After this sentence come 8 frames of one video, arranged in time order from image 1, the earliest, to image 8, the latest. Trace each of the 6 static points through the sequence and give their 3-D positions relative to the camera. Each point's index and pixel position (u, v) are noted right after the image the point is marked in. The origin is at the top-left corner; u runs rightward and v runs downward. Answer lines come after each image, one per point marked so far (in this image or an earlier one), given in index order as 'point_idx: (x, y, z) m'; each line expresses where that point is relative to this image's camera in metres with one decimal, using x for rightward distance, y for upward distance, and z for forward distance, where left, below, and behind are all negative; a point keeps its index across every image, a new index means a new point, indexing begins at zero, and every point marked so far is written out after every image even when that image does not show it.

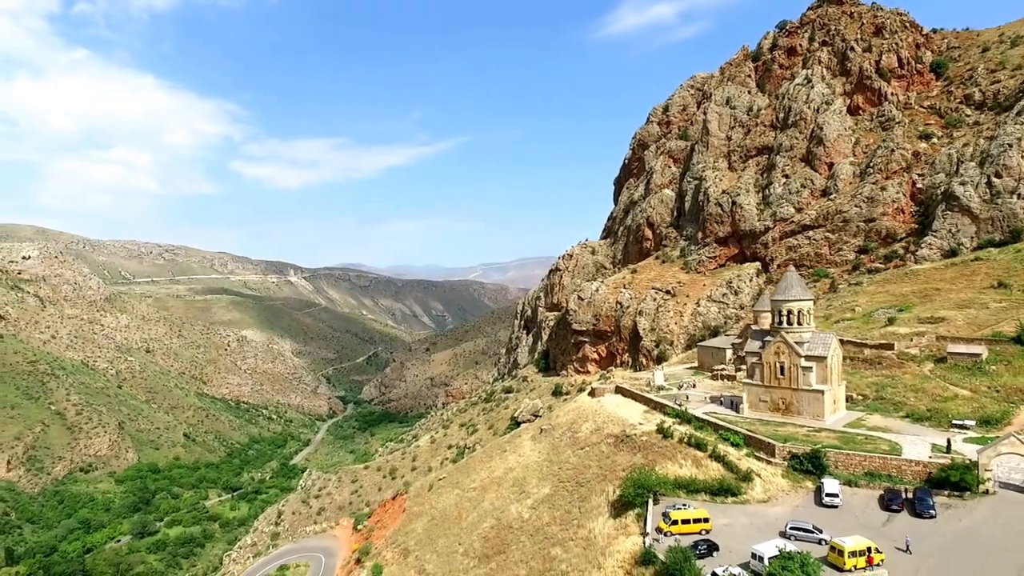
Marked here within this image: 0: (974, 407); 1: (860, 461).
0: (+13.3, -3.4, +17.9) m
1: (+8.4, -4.2, +15.0) m
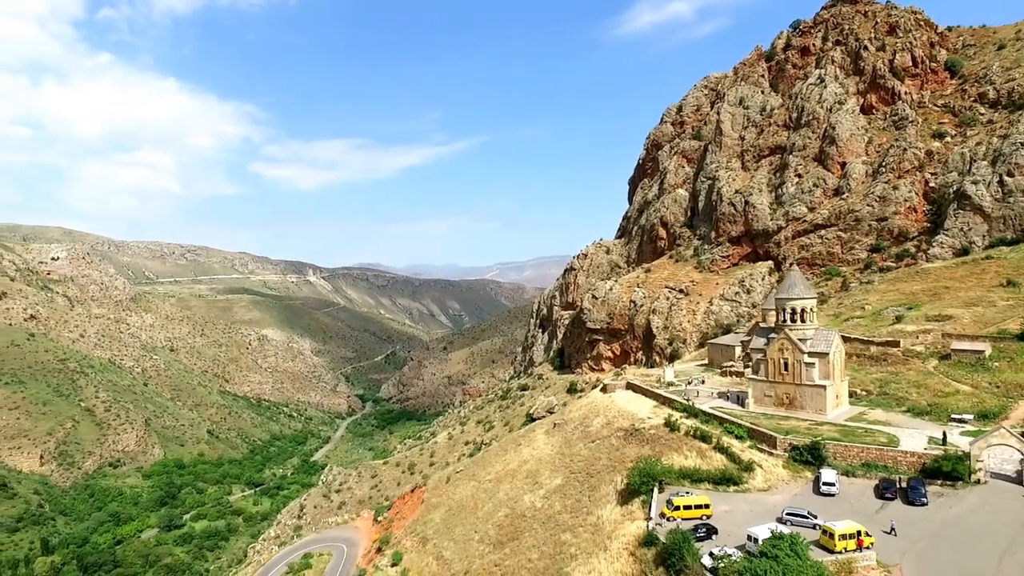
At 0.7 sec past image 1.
0: (+13.7, -3.4, +18.4) m
1: (+8.7, -4.1, +15.7) m
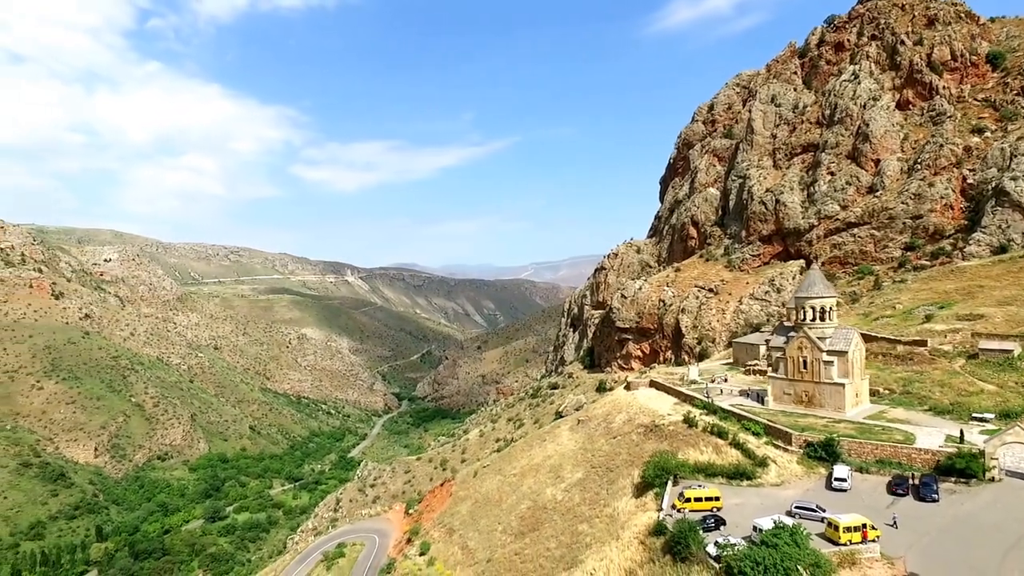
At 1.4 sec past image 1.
0: (+14.3, -3.3, +18.3) m
1: (+9.1, -4.1, +15.8) m
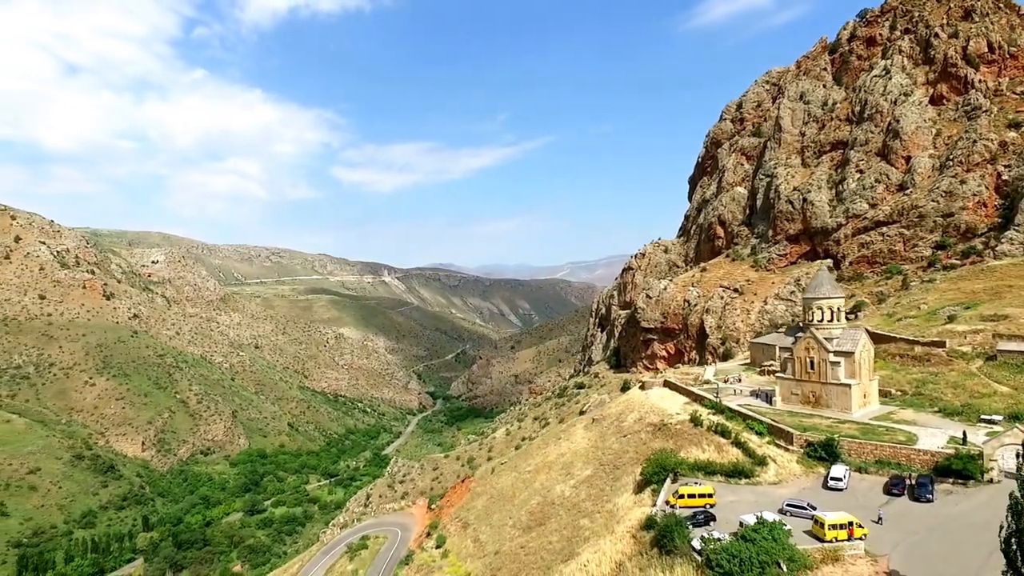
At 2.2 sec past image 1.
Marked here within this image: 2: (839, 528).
0: (+14.4, -3.3, +18.1) m
1: (+9.2, -4.1, +15.9) m
2: (+6.5, -4.8, +12.3) m
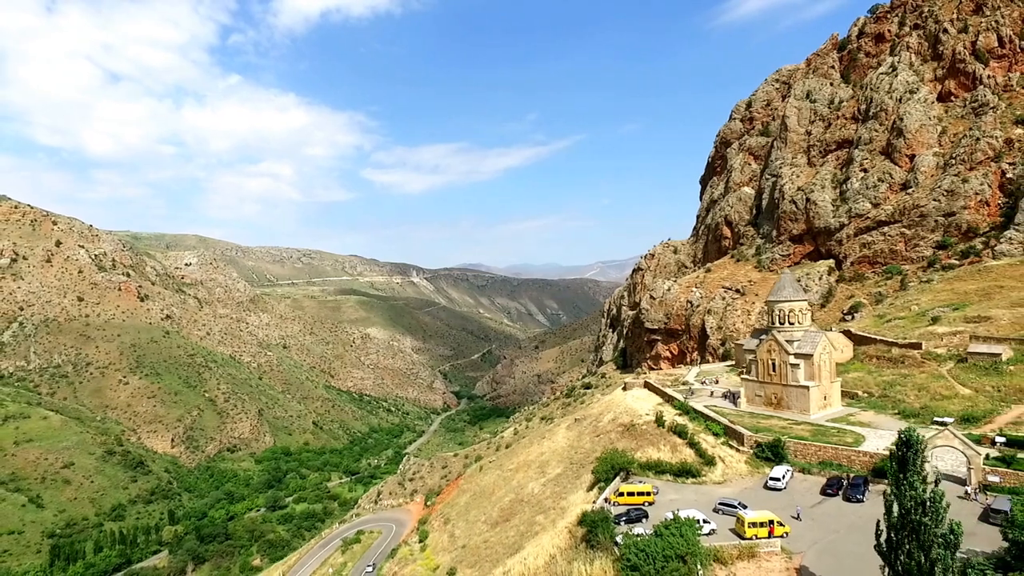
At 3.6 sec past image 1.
0: (+13.3, -3.4, +18.1) m
1: (+7.9, -4.2, +16.2) m
2: (+5.1, -4.9, +12.8) m
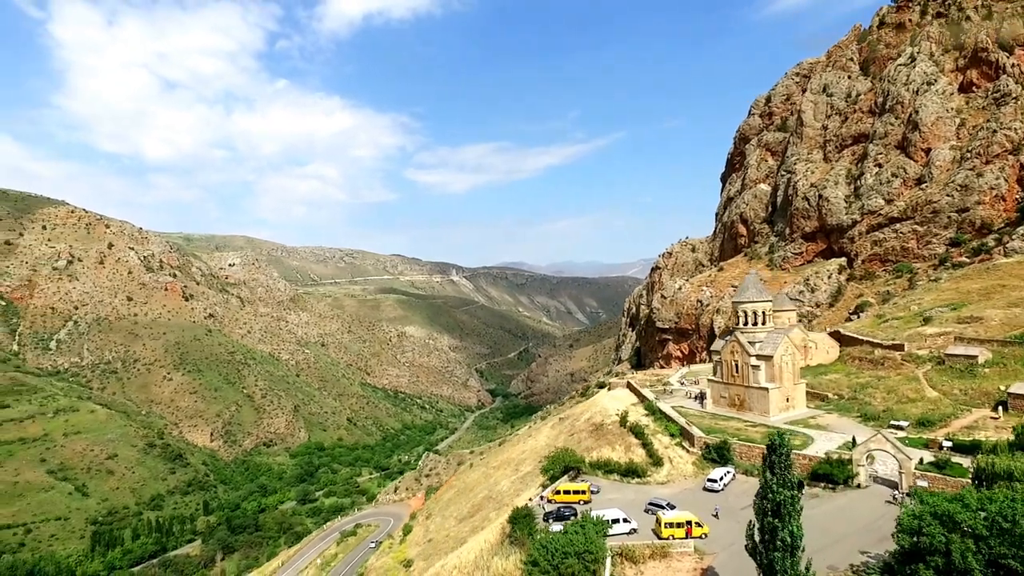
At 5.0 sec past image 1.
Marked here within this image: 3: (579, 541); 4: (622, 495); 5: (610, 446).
0: (+11.9, -3.4, +17.7) m
1: (+6.4, -4.3, +16.2) m
2: (+3.4, -5.0, +12.9) m
3: (+1.3, -4.8, +11.8) m
4: (+2.8, -5.3, +15.9) m
5: (+3.0, -4.9, +19.3) m
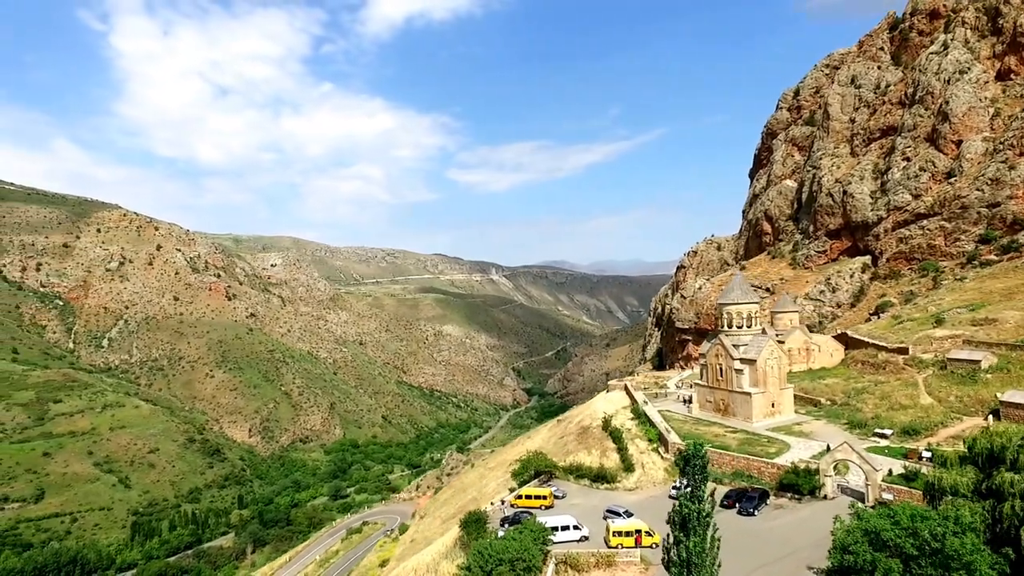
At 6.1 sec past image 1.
0: (+11.1, -3.5, +16.8) m
1: (+5.5, -4.3, +15.7) m
2: (+2.2, -5.0, +12.6) m
3: (+0.1, -4.9, +11.7) m
4: (+1.9, -5.4, +15.6) m
5: (+2.3, -4.9, +19.0) m
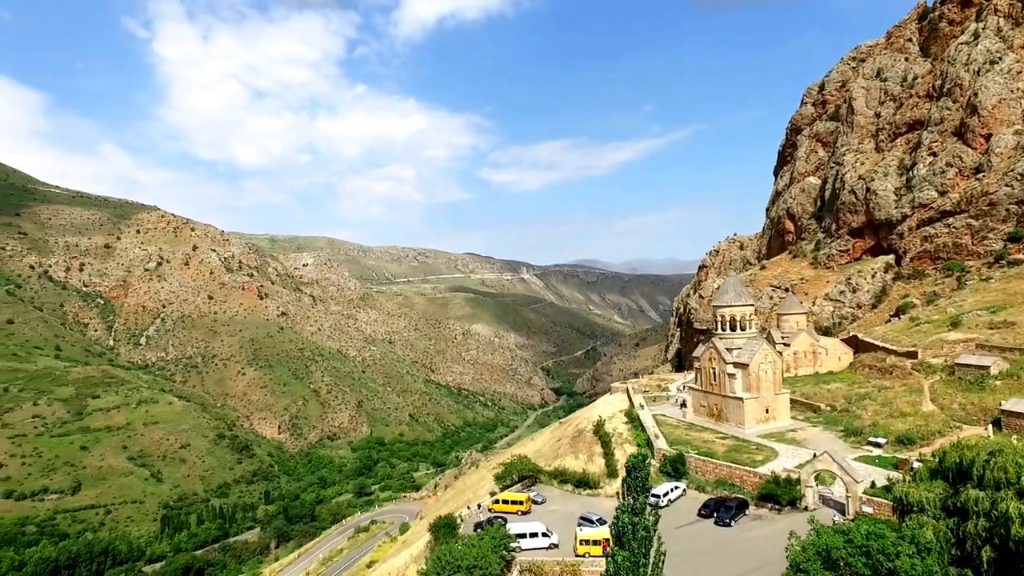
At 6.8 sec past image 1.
0: (+10.6, -3.5, +16.1) m
1: (+4.9, -4.4, +15.2) m
2: (+1.5, -5.1, +12.4) m
3: (-0.7, -5.0, +11.5) m
4: (+1.4, -5.4, +15.4) m
5: (+2.0, -5.0, +18.7) m
